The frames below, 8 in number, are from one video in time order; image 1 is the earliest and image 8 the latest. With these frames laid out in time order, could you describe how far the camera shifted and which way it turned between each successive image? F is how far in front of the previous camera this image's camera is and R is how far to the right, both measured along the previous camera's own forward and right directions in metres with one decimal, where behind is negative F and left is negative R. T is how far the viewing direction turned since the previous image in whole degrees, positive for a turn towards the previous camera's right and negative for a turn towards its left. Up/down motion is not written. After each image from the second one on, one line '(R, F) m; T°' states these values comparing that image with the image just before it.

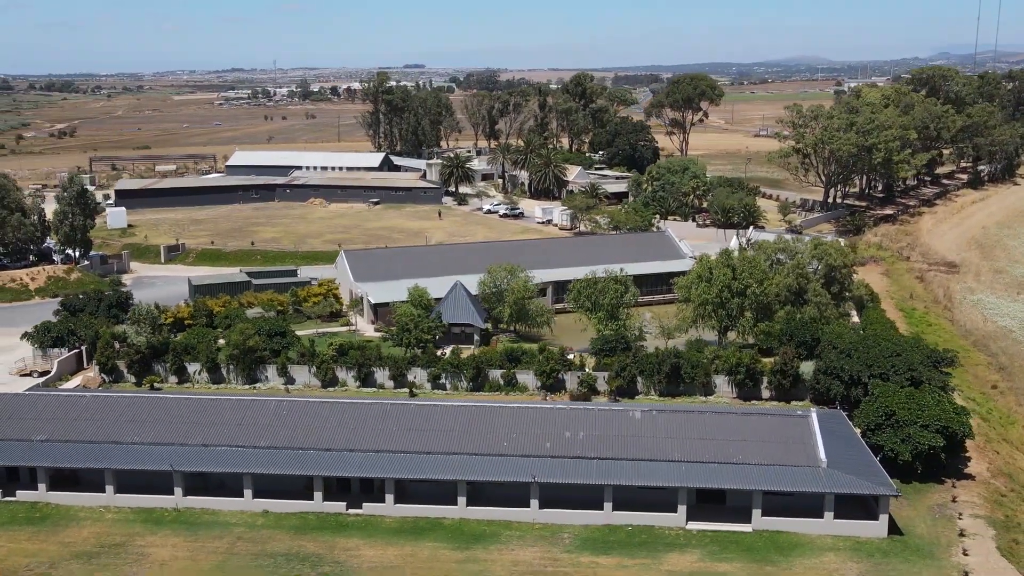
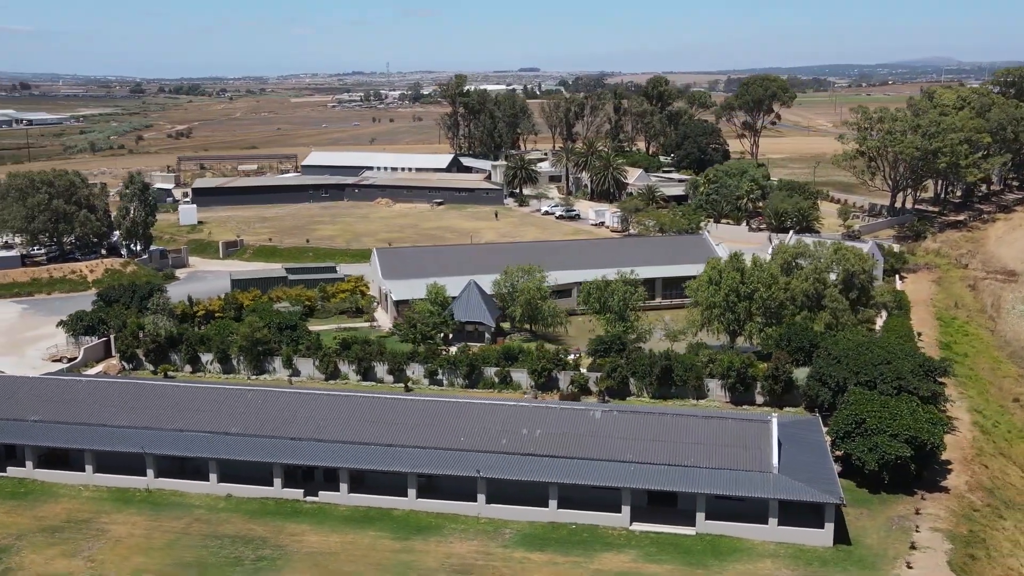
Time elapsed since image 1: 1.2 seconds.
(+3.5, -0.1) m; -6°
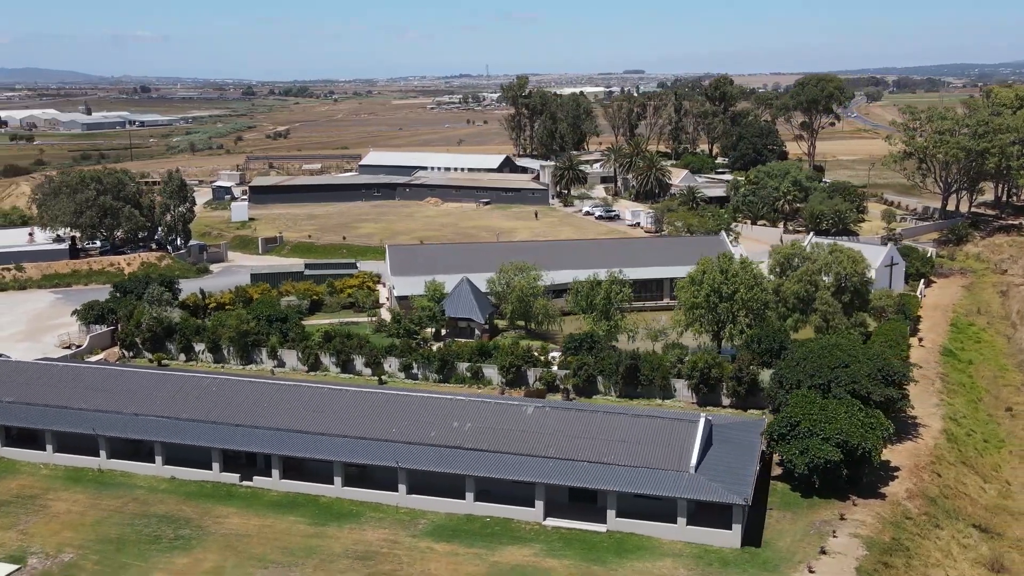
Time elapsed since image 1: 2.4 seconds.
(+4.0, -0.1) m; -6°
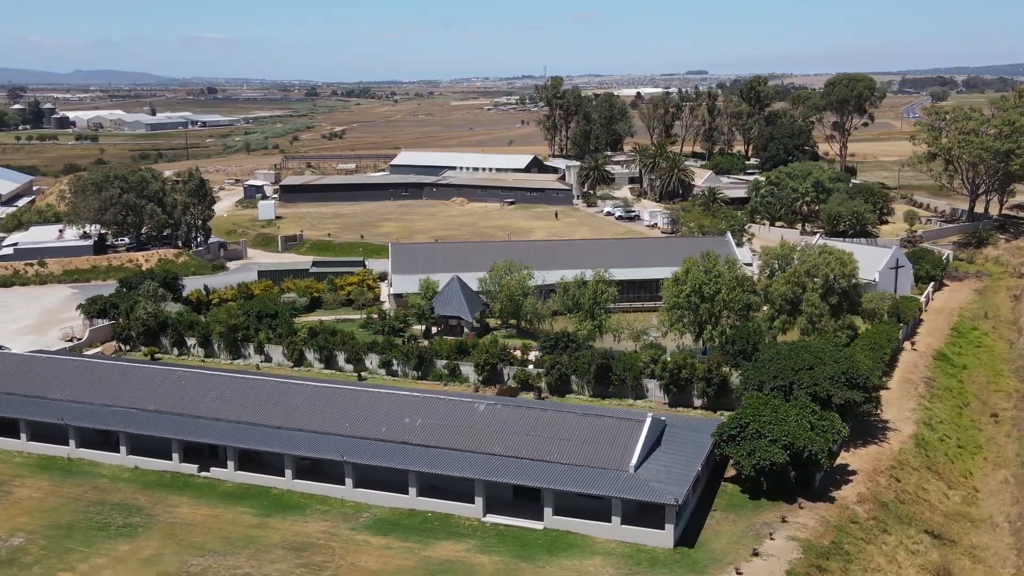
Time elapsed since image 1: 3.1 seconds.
(+2.6, -0.1) m; -3°
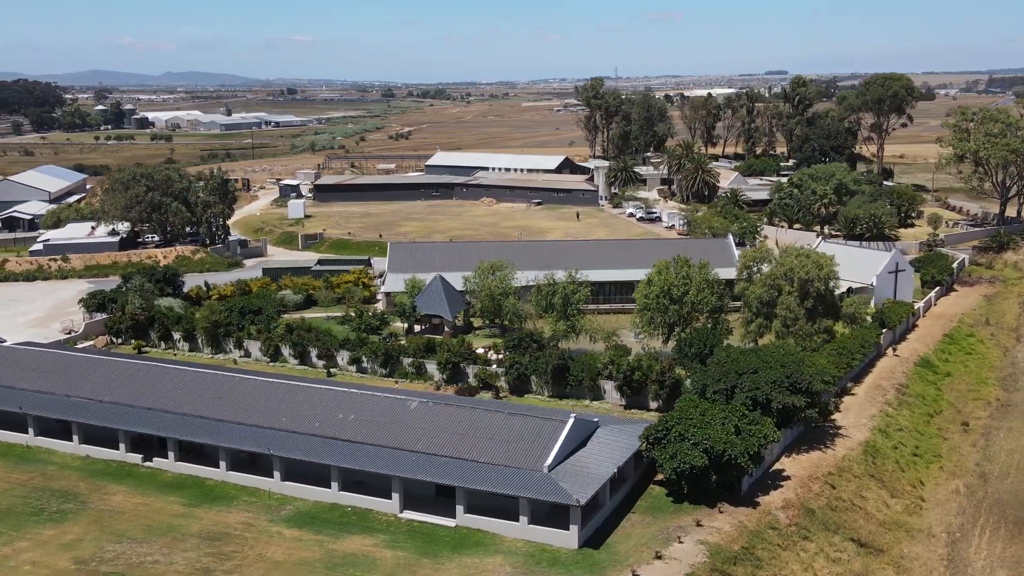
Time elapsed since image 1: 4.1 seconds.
(+3.4, 0.0) m; -4°
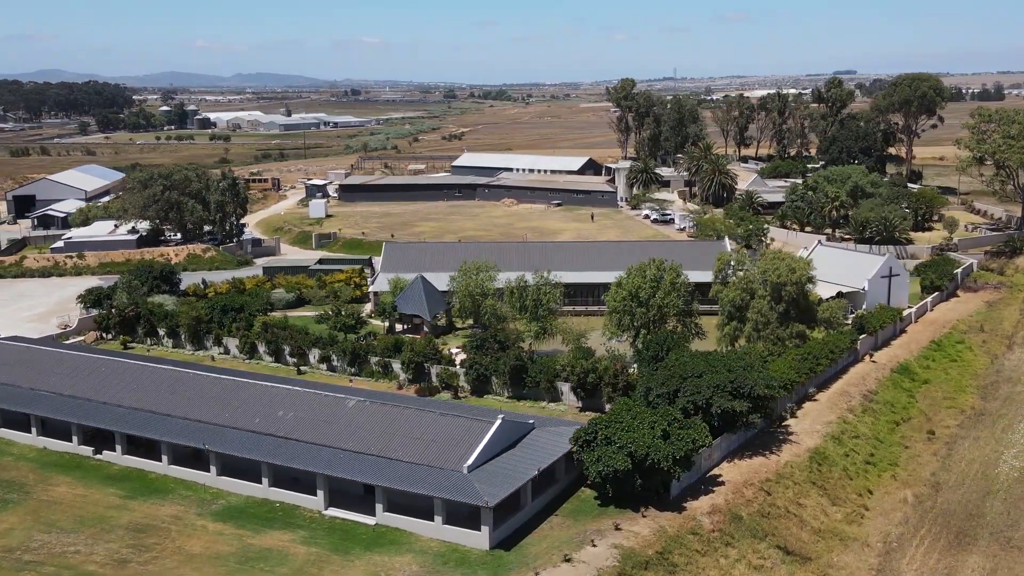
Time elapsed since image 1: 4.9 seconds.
(+3.0, 0.0) m; -3°
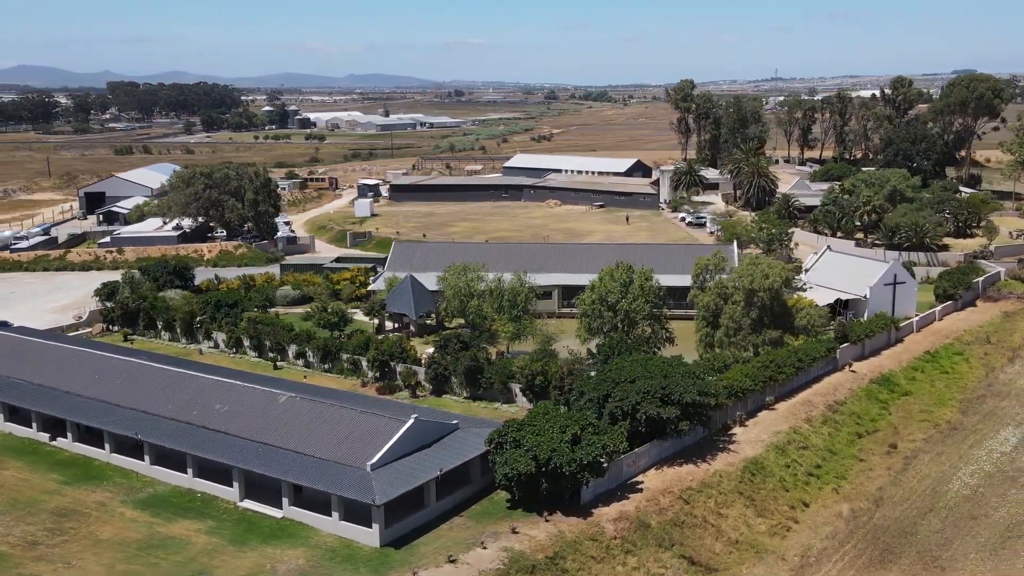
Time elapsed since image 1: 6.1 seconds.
(+4.2, +0.1) m; -6°
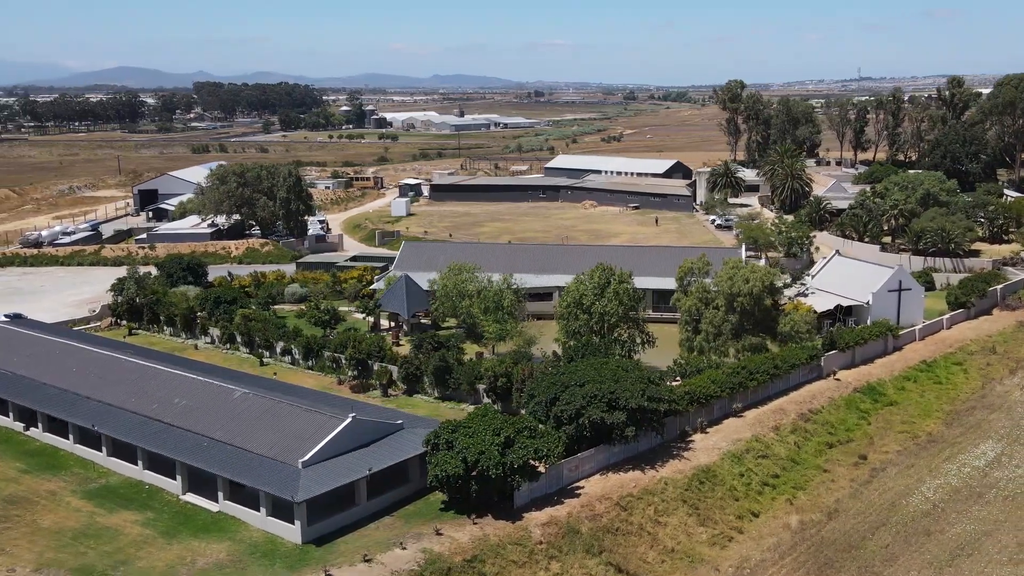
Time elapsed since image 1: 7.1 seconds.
(+3.2, +0.2) m; -4°
